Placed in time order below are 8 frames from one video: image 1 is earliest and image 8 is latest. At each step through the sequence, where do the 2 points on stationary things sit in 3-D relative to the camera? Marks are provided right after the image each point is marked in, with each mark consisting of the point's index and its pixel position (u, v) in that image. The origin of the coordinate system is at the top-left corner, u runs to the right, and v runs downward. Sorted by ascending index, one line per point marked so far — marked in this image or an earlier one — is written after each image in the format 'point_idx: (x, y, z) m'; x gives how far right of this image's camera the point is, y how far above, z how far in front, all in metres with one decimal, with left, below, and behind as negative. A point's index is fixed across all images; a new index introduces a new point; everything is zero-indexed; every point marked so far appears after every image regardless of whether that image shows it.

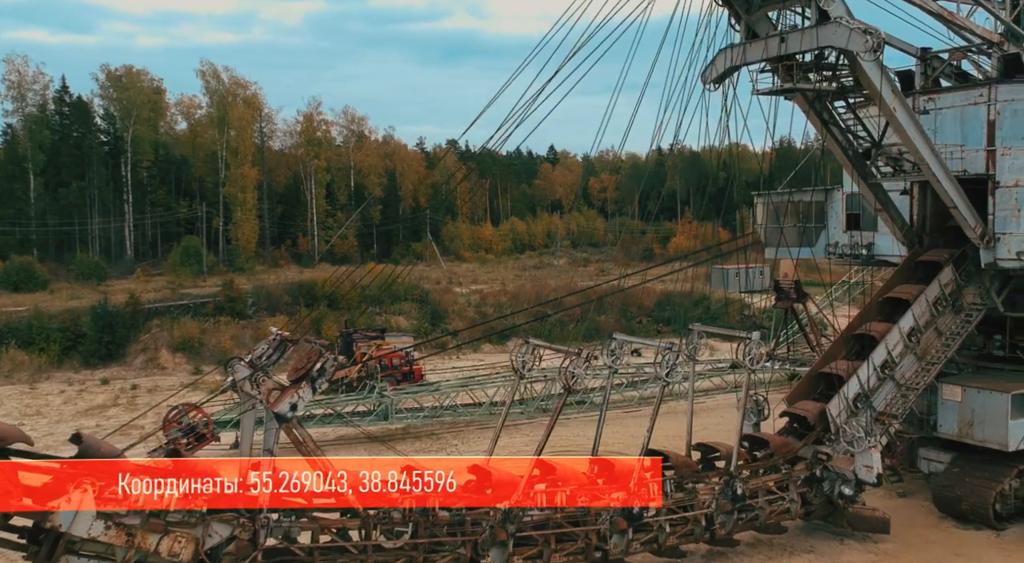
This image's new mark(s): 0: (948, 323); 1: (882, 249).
0: (+7.8, -0.7, +15.9) m
1: (+7.6, +0.7, +18.3) m
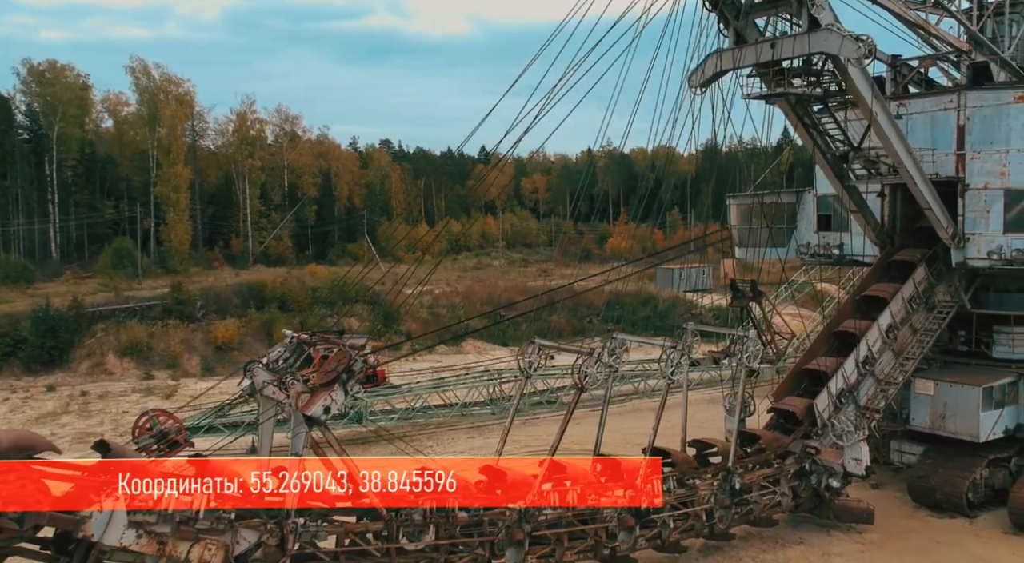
0: (+7.6, -0.7, +16.6) m
1: (+7.2, +0.7, +18.9) m
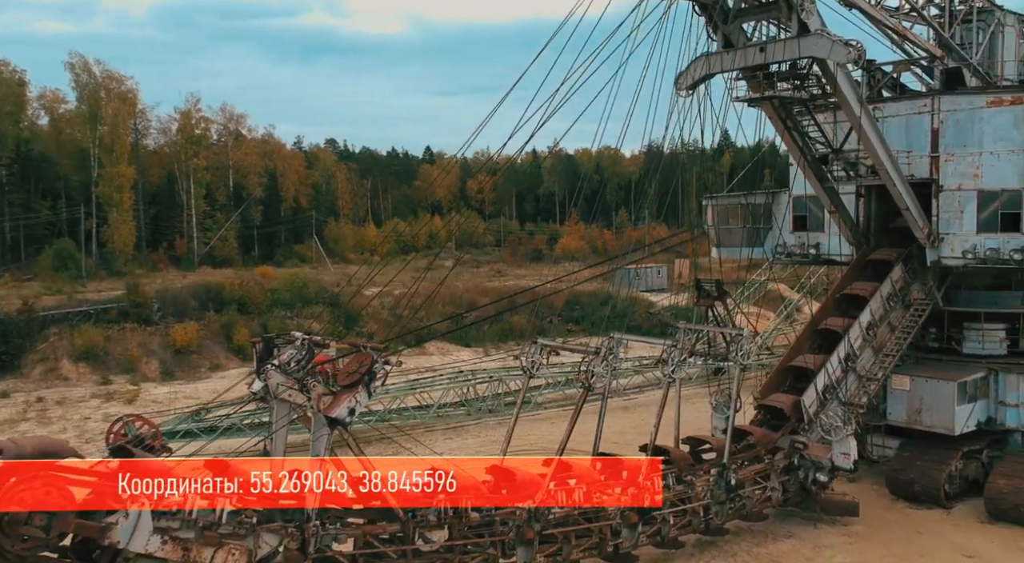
0: (+7.4, -0.7, +17.1) m
1: (+6.9, +0.7, +19.3) m
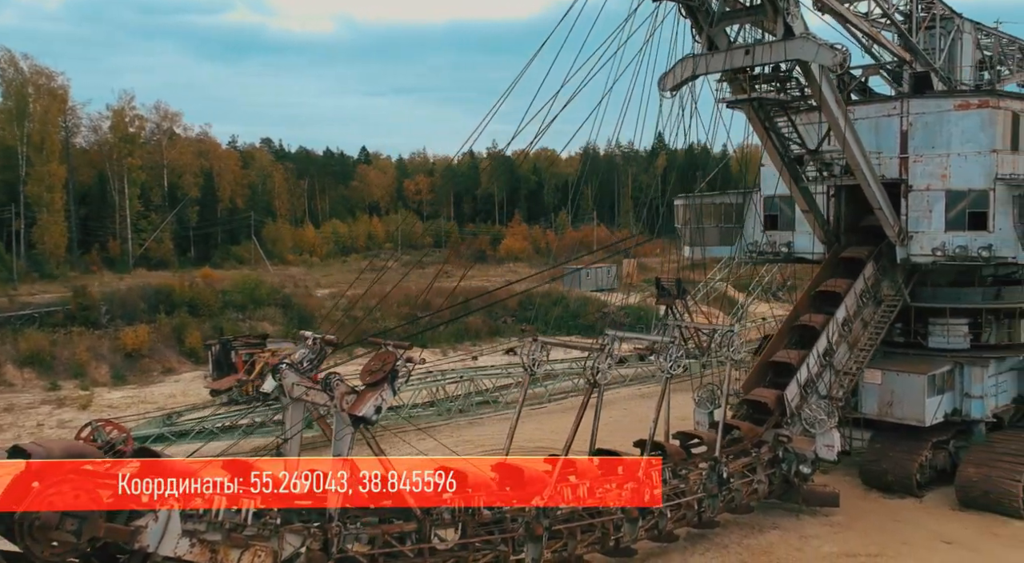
0: (+7.1, -0.6, +17.6) m
1: (+6.4, +0.8, +19.9) m
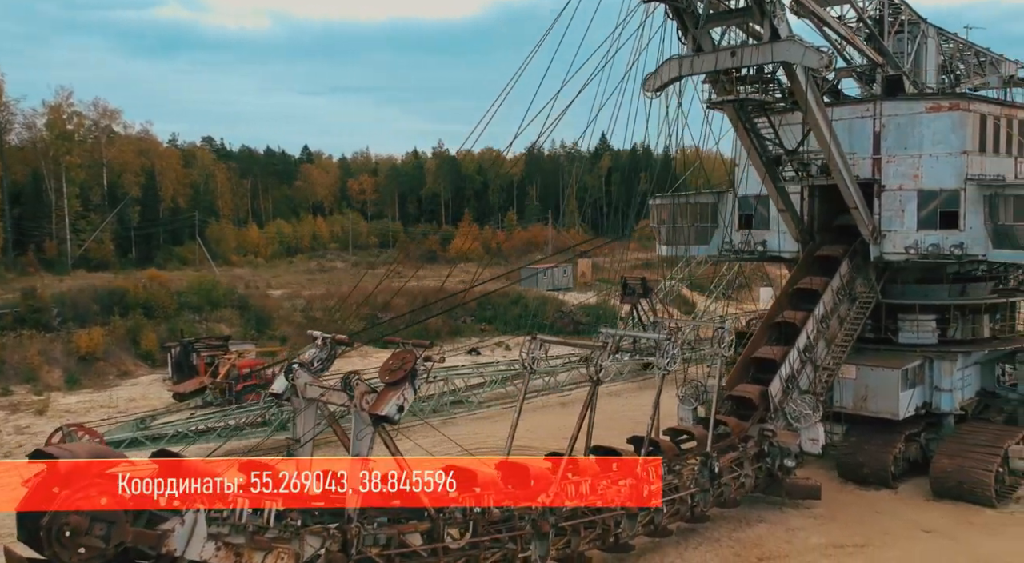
0: (+6.8, -0.6, +18.1) m
1: (+6.0, +0.8, +20.3) m
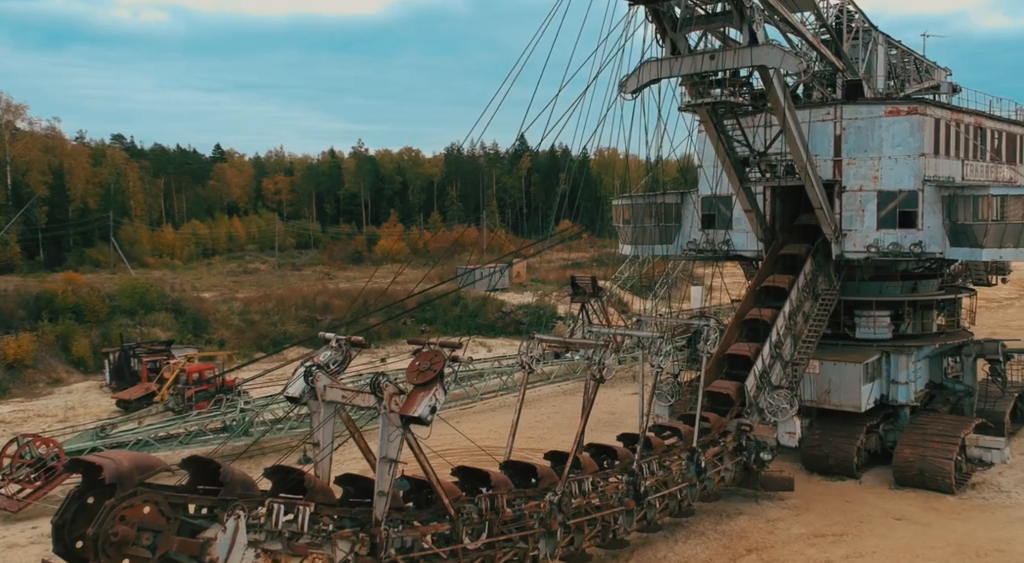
0: (+6.3, -0.5, +18.7) m
1: (+5.2, +0.9, +20.8) m
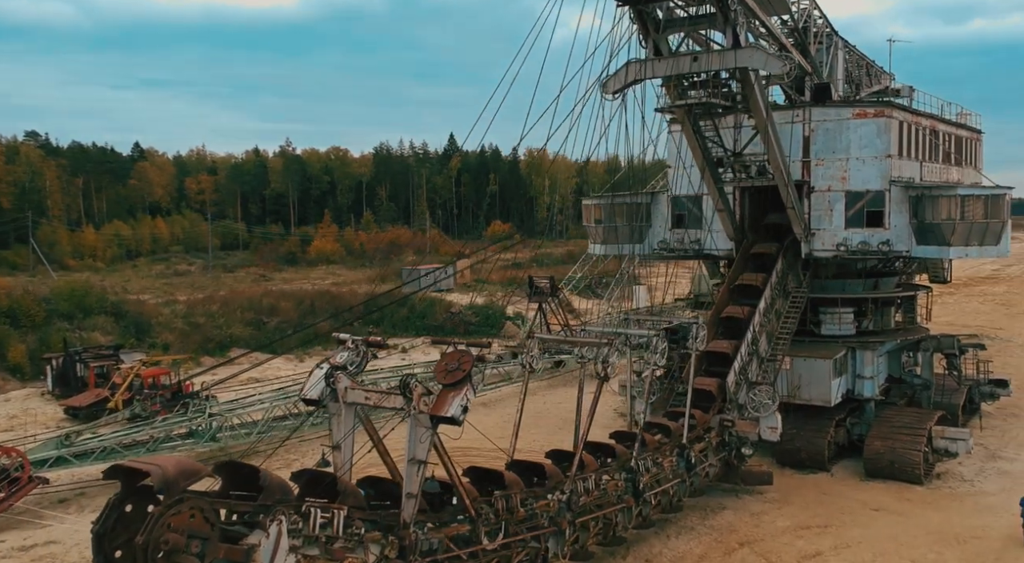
0: (+5.8, -0.5, +19.1) m
1: (+4.6, +0.9, +21.1) m
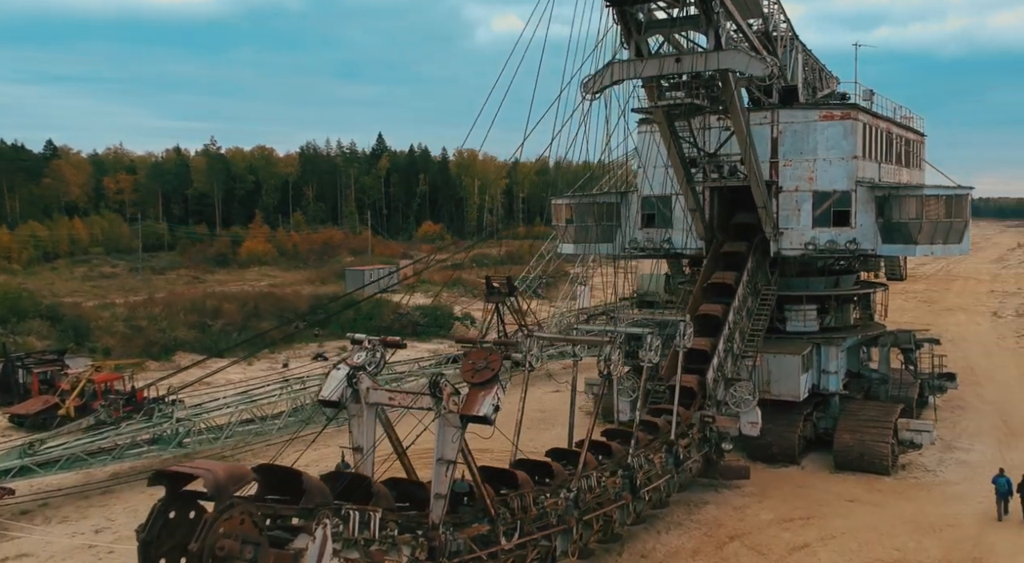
0: (+5.3, -0.5, +19.5) m
1: (+3.9, +0.9, +21.4) m
